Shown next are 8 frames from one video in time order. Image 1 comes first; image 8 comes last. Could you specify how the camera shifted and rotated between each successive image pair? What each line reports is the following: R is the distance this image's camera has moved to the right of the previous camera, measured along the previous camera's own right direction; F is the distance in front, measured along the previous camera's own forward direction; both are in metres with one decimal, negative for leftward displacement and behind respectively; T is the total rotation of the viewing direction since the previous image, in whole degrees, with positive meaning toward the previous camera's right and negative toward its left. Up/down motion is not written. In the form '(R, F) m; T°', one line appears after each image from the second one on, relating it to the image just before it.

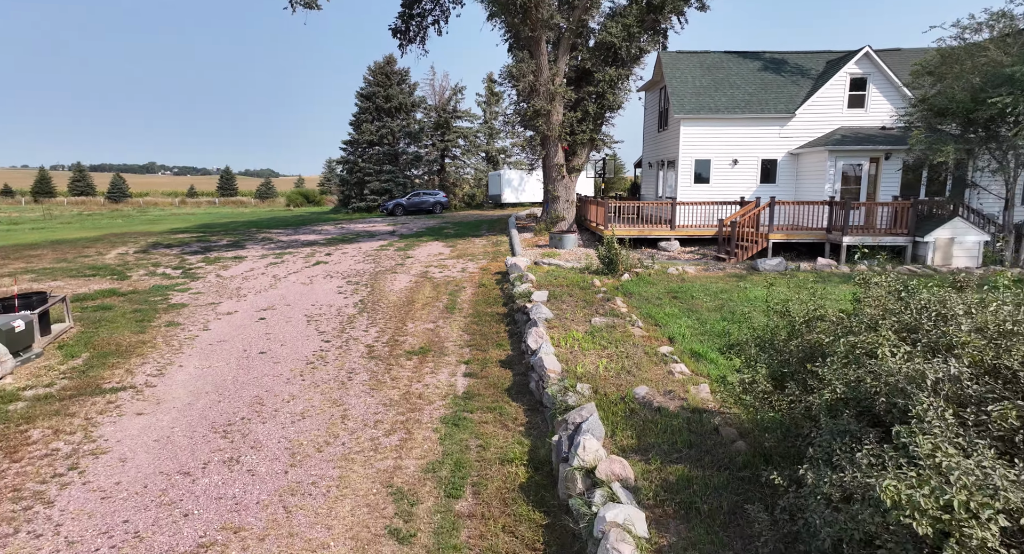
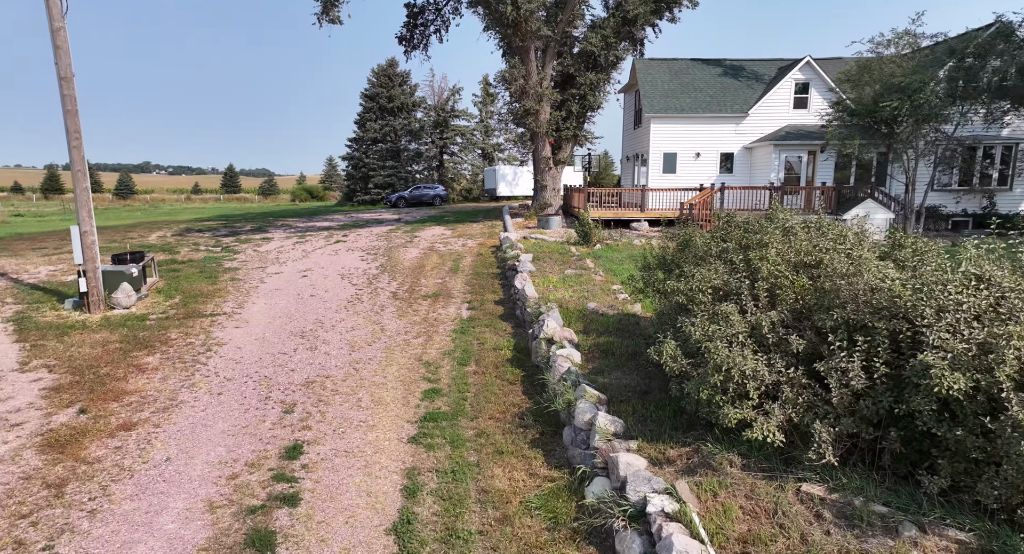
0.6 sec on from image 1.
(+0.1, -2.4) m; 0°
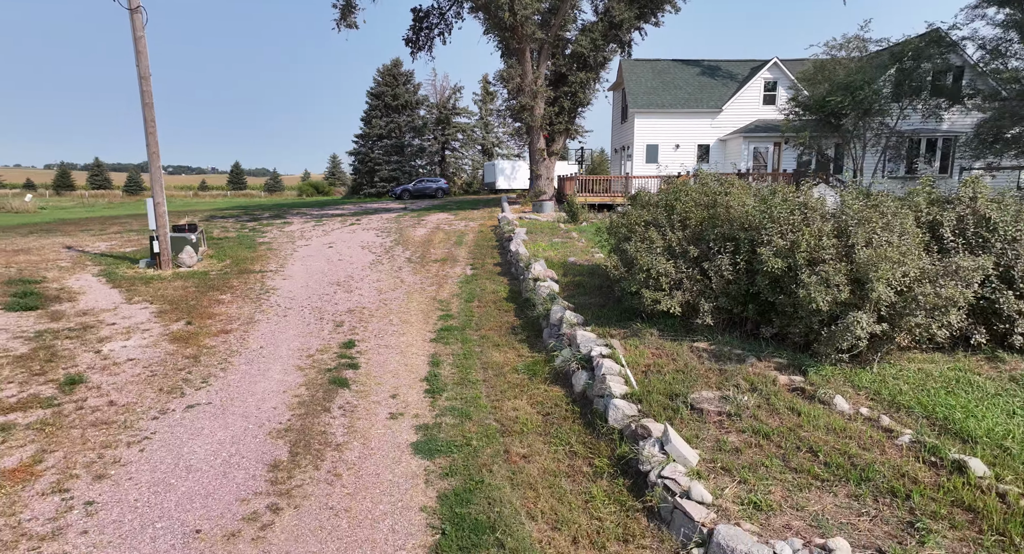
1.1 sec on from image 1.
(+0.1, -1.9) m; 0°
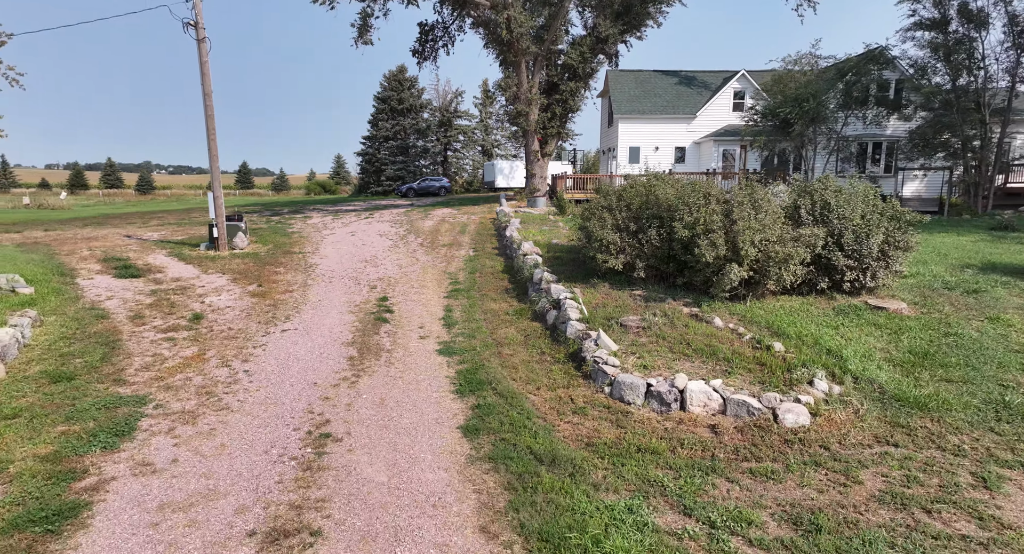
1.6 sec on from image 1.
(+0.1, -2.3) m; 0°
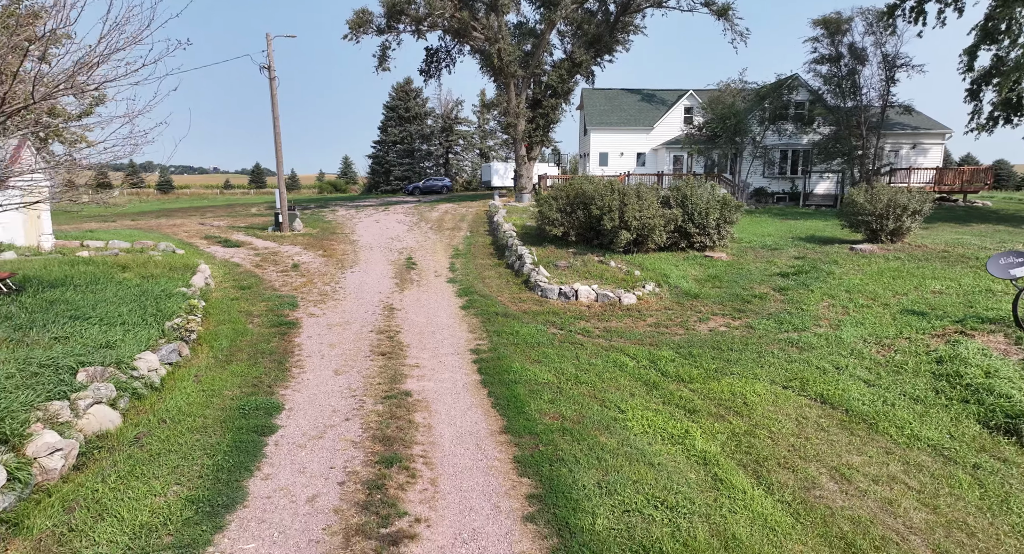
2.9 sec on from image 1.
(+0.4, -4.5) m; 0°
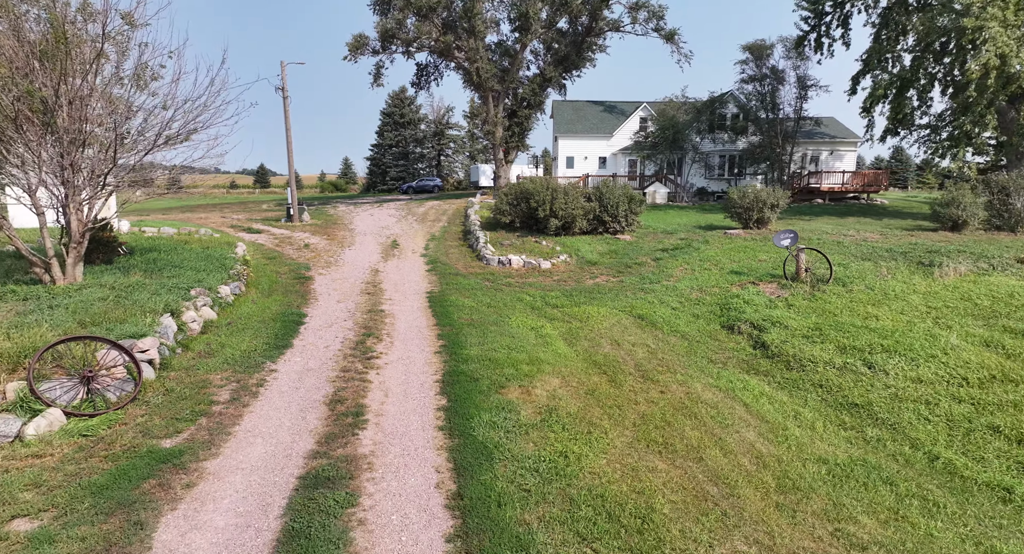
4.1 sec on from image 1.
(+1.0, -3.6) m; 0°
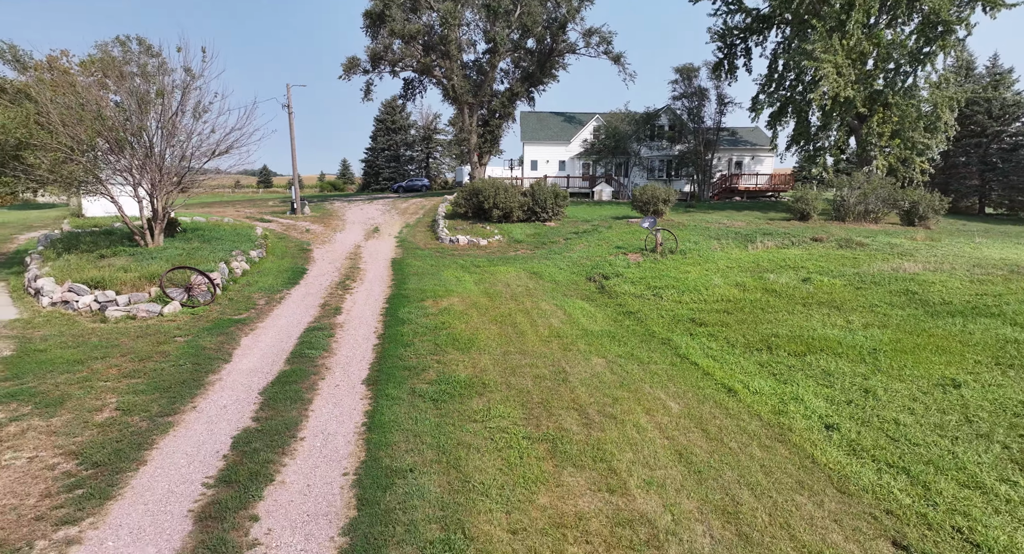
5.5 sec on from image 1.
(+1.4, -4.4) m; 0°
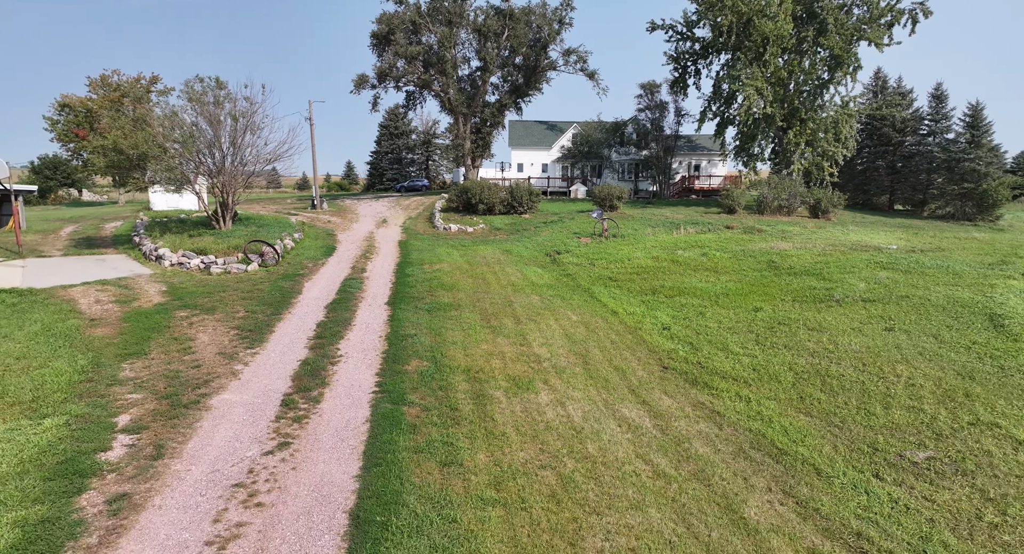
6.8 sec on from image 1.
(+0.6, -4.3) m; 0°
